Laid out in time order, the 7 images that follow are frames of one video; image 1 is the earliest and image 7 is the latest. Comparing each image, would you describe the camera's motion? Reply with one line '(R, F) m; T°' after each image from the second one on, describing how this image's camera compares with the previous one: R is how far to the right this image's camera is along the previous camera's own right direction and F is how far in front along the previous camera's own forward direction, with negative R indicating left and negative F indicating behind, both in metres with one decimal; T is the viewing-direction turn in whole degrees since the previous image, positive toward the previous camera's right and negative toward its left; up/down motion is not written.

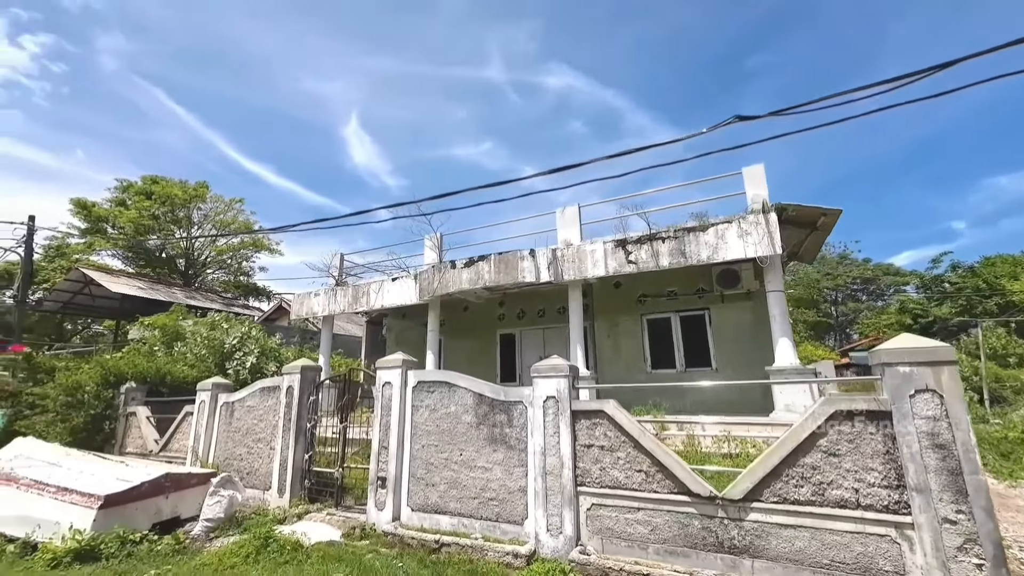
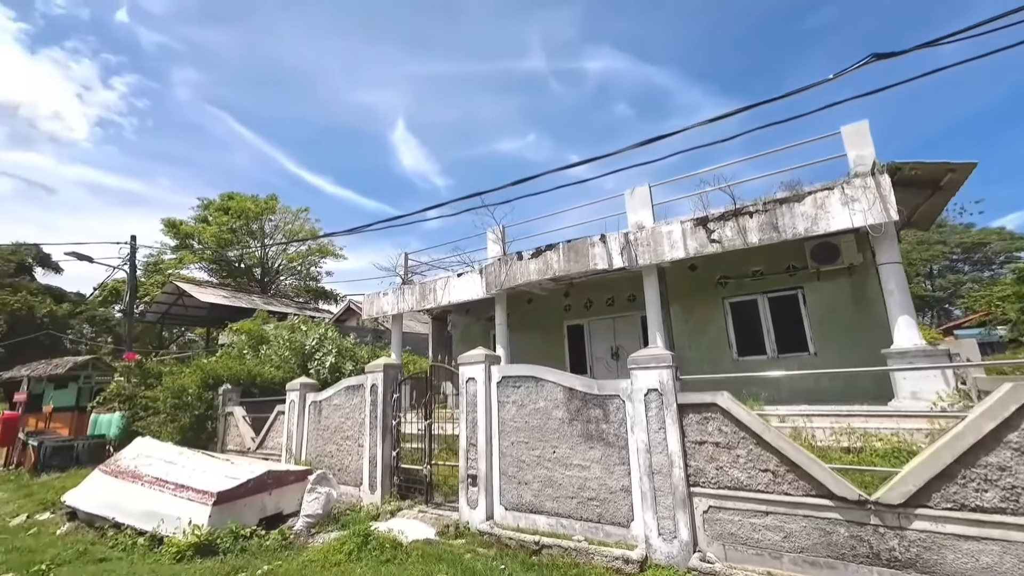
(-0.4, +0.3) m; -7°
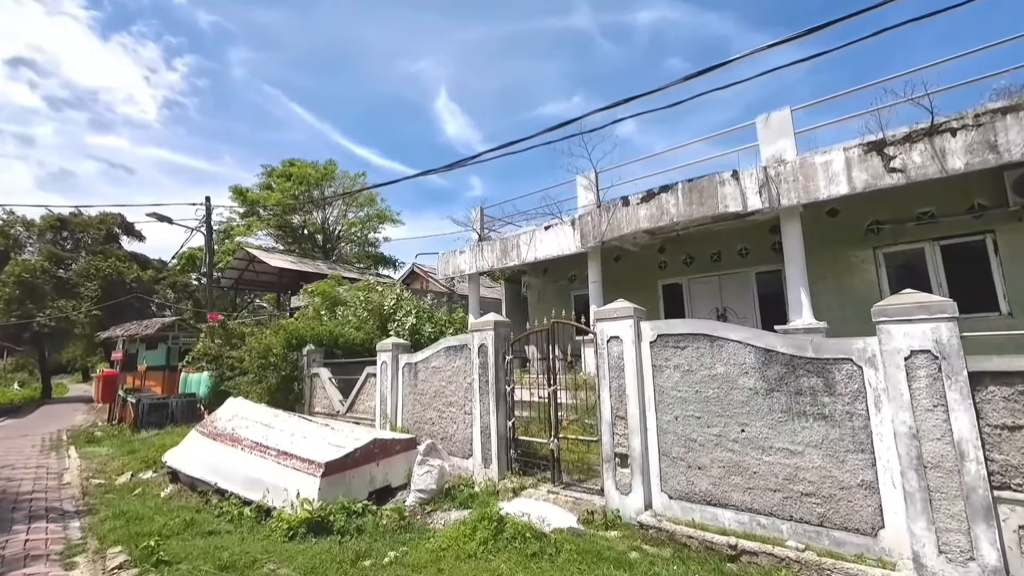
(-1.2, +1.1) m; -6°
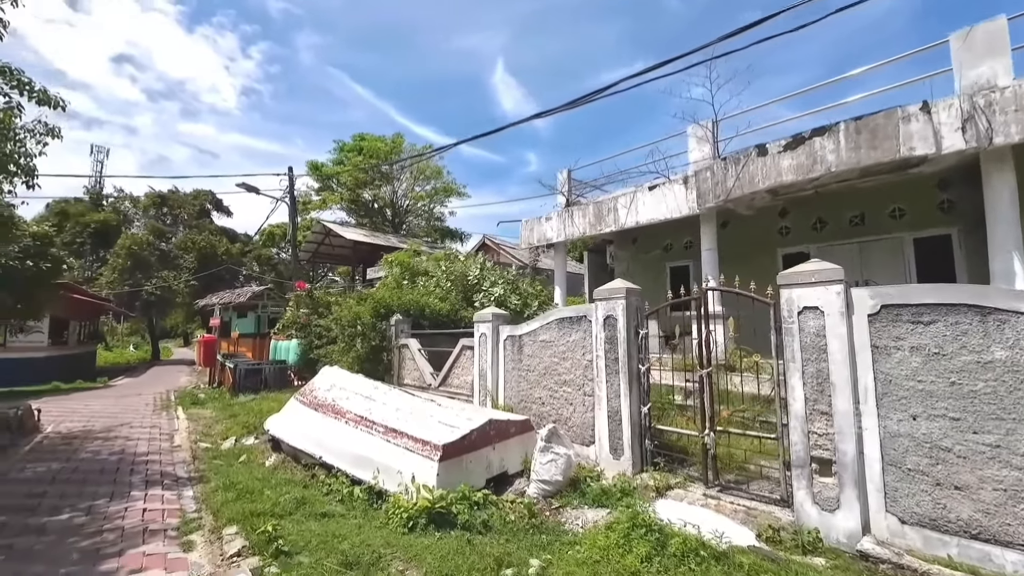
(-0.9, +0.8) m; -7°
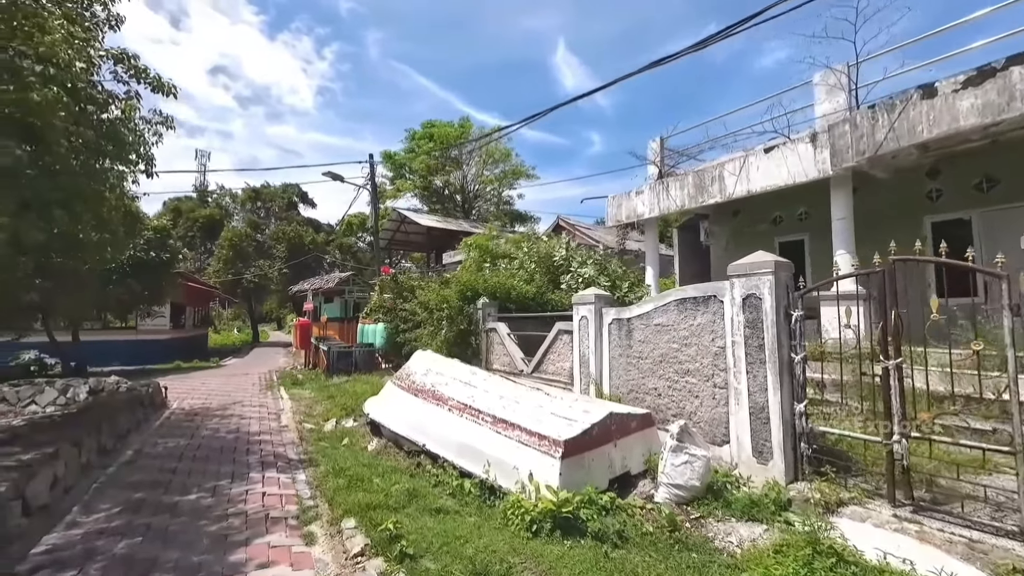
(-0.6, +0.5) m; -8°
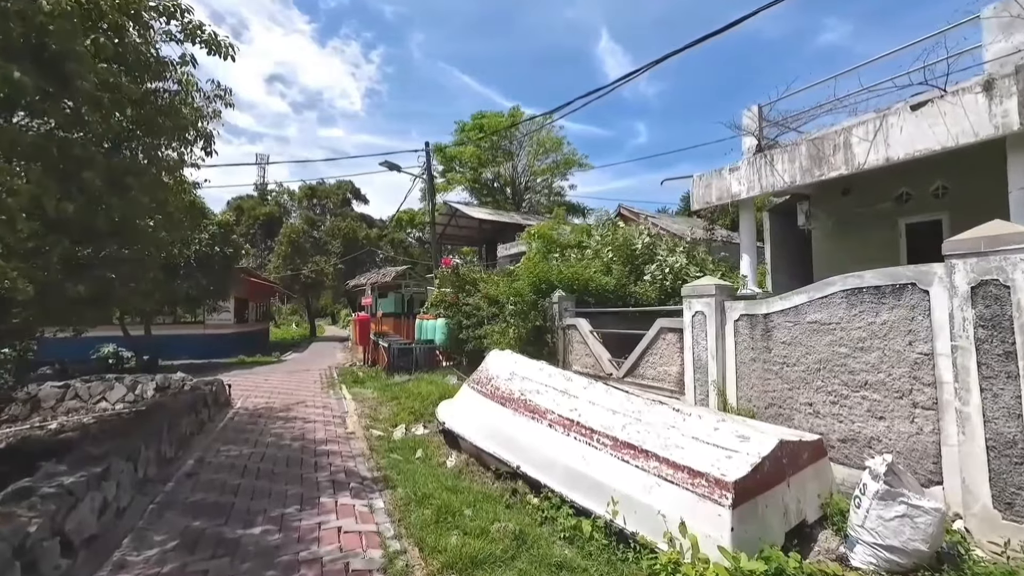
(-0.7, +0.9) m; -6°
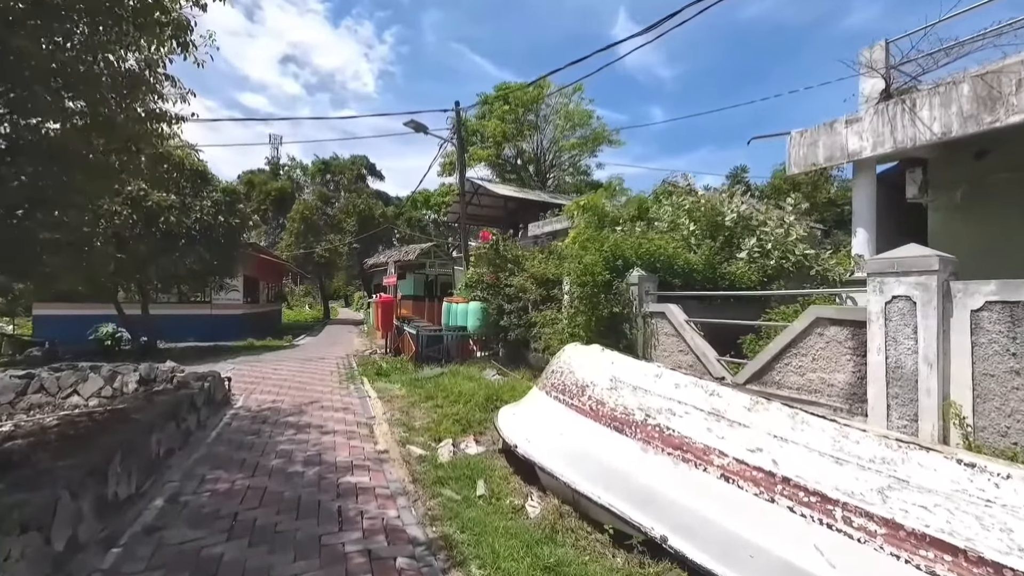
(-0.8, +1.6) m; -1°
